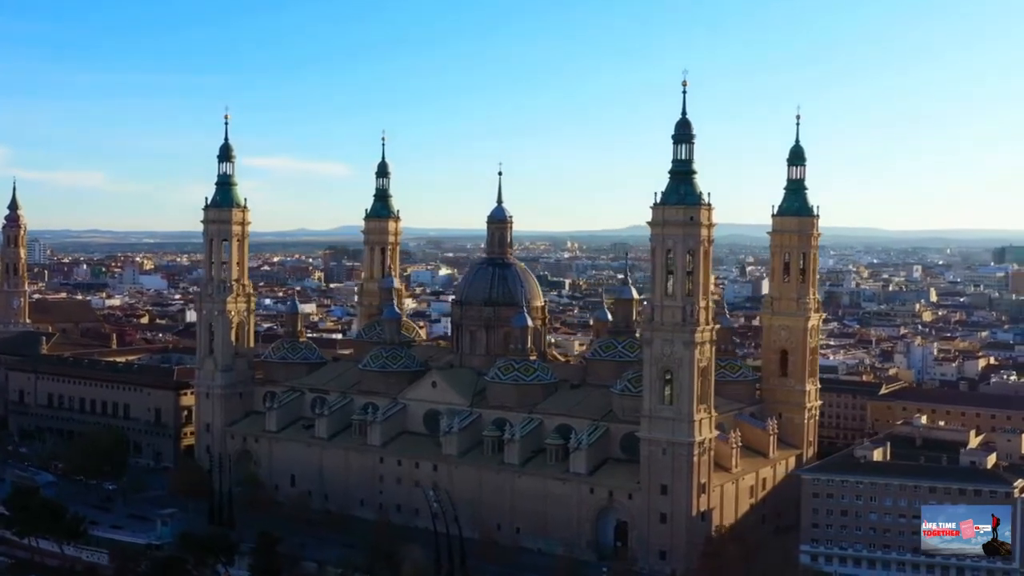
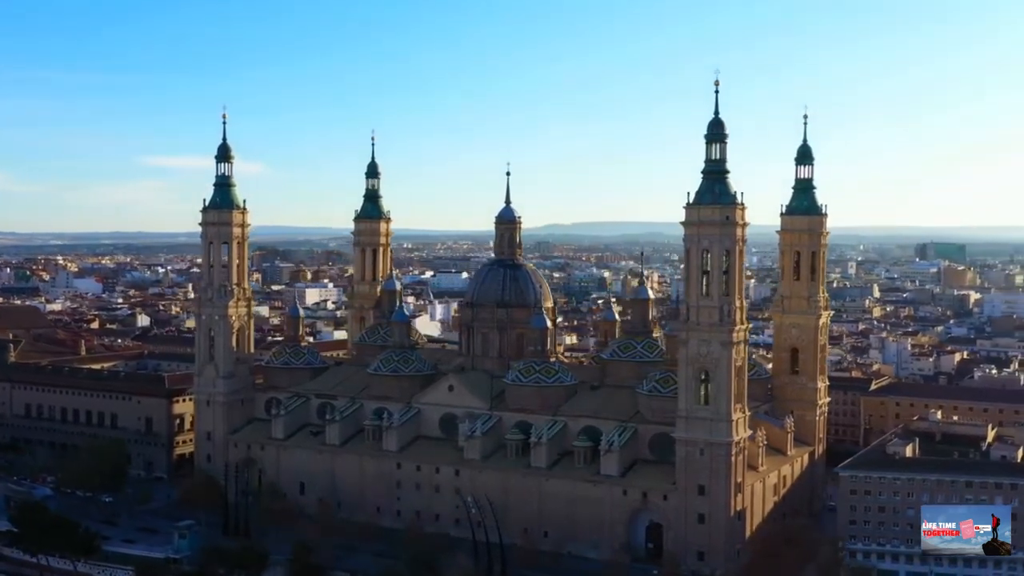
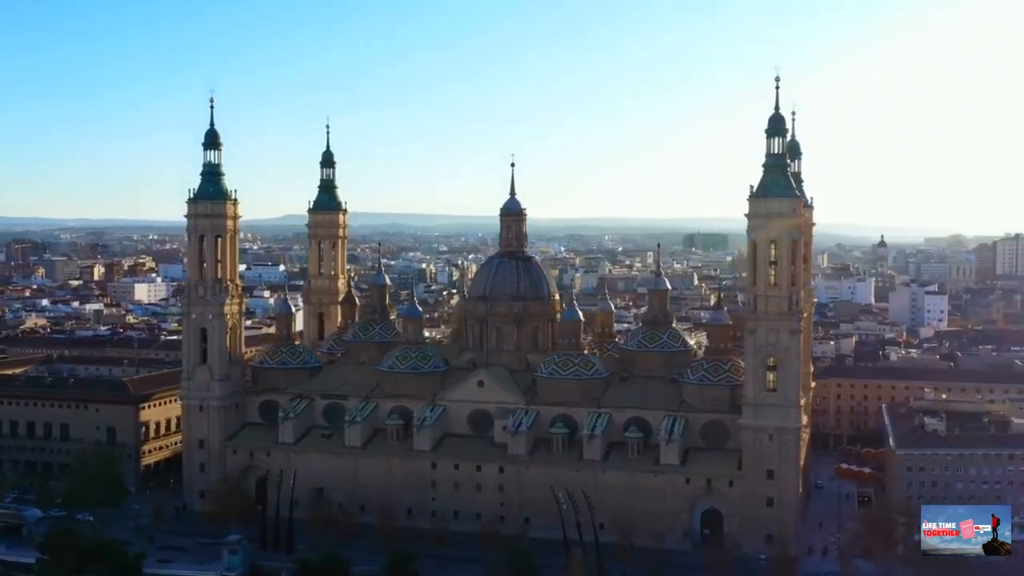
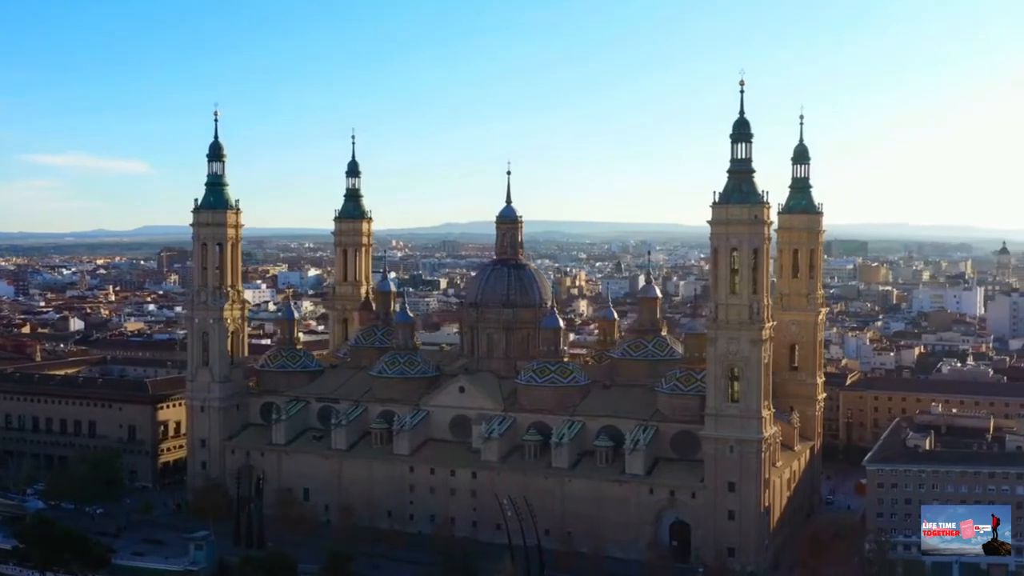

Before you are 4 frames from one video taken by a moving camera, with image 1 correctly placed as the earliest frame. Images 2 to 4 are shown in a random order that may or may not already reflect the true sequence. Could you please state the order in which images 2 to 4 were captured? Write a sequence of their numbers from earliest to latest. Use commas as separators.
2, 4, 3
